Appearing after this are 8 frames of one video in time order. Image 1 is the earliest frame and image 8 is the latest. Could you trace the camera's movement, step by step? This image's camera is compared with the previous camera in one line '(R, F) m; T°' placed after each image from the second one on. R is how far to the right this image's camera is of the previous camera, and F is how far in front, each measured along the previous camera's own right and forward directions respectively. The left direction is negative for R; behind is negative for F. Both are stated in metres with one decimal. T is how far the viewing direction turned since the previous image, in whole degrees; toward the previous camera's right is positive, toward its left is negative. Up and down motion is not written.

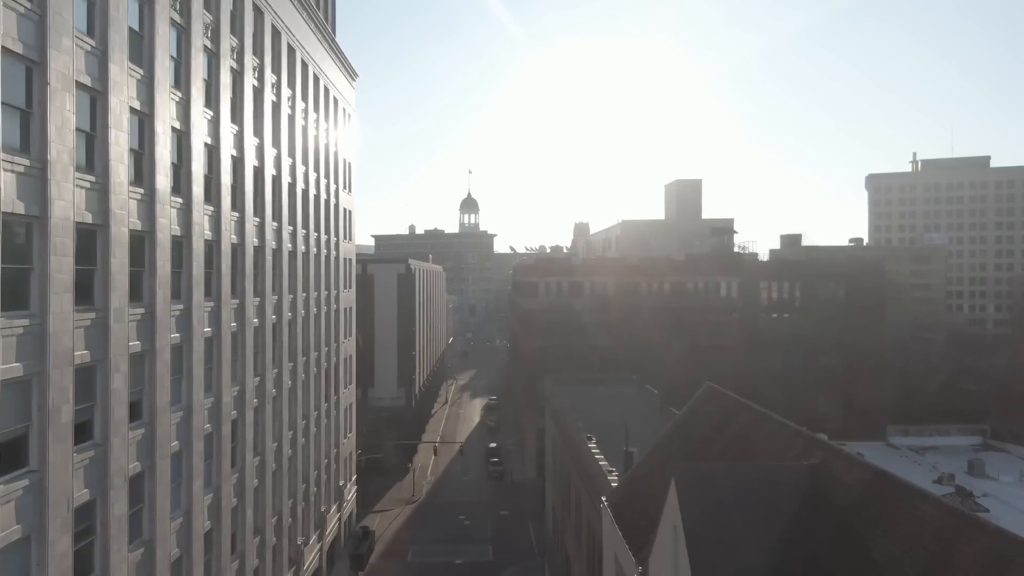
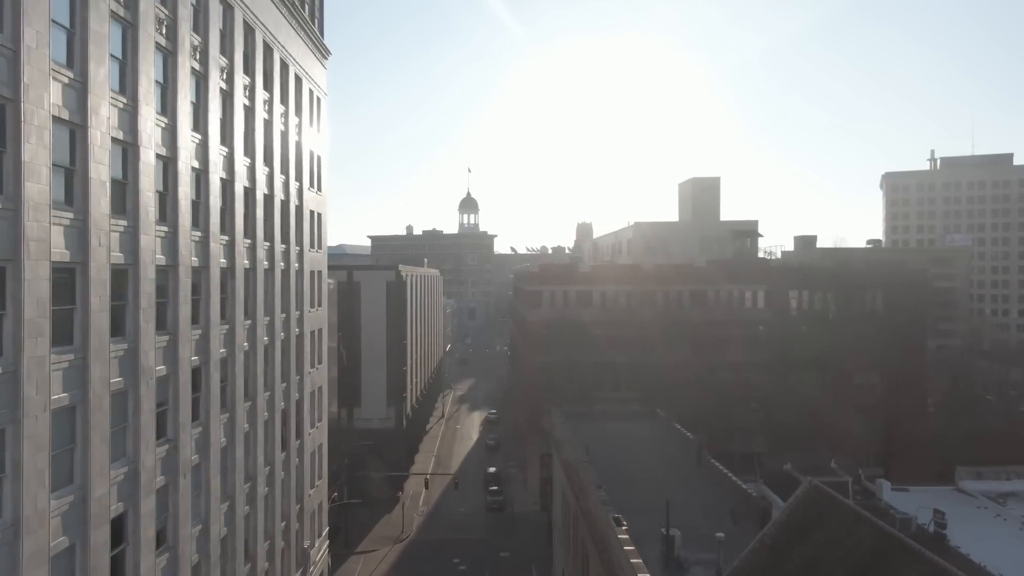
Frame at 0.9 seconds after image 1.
(0.0, +6.0) m; 0°
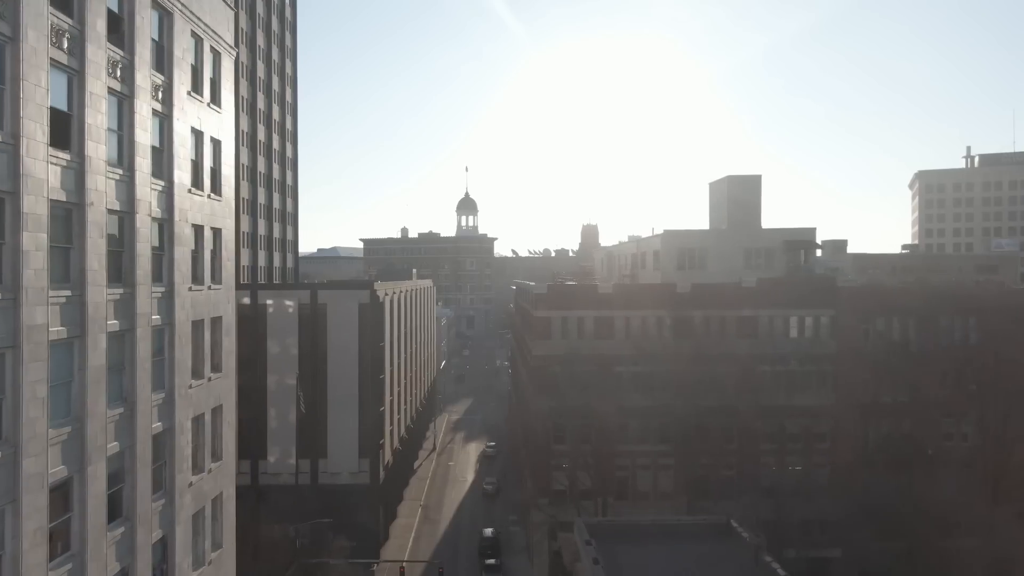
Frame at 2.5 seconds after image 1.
(0.0, +10.9) m; 0°
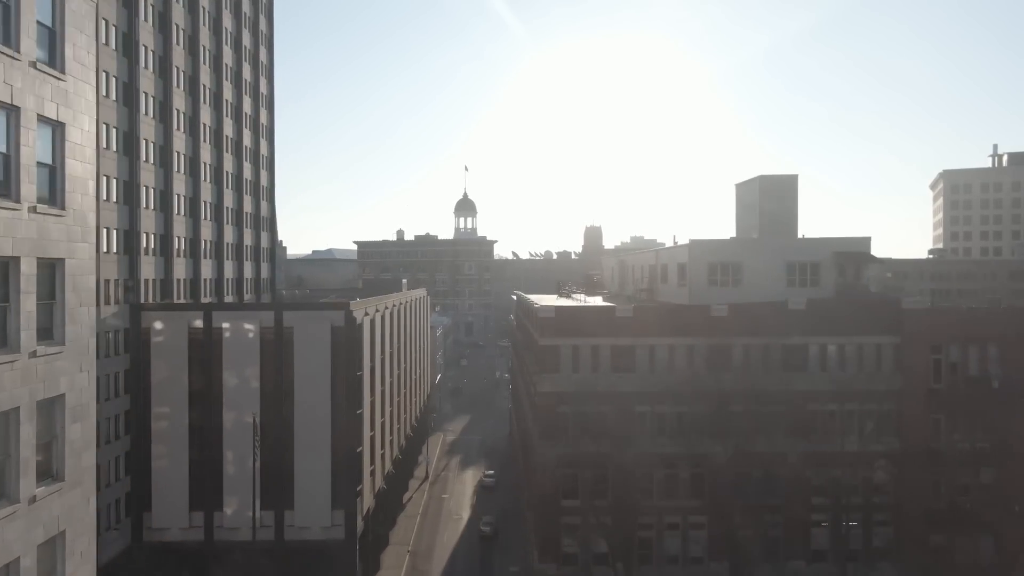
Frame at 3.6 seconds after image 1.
(0.0, +7.2) m; 0°
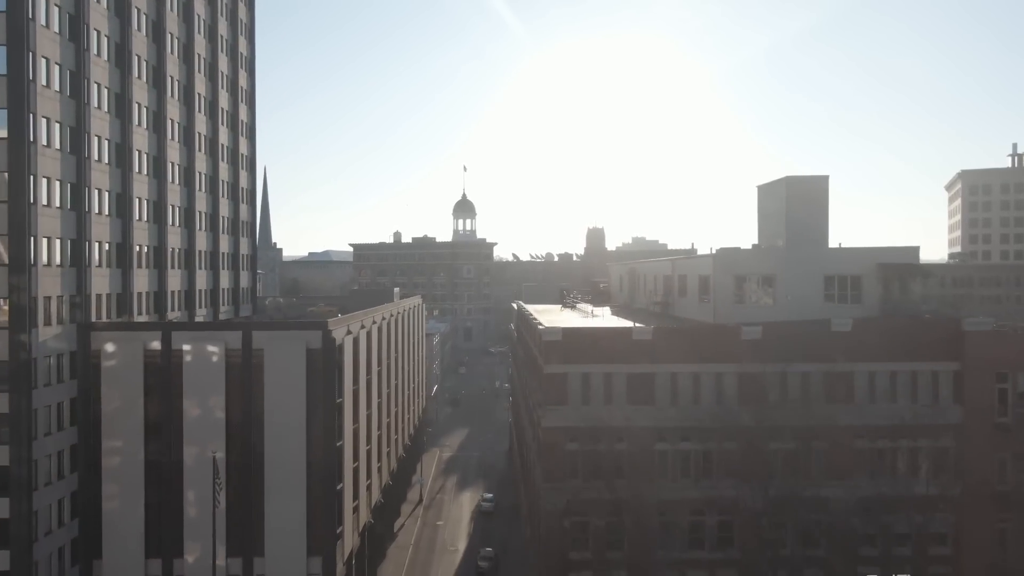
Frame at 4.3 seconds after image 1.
(0.0, +4.8) m; 0°
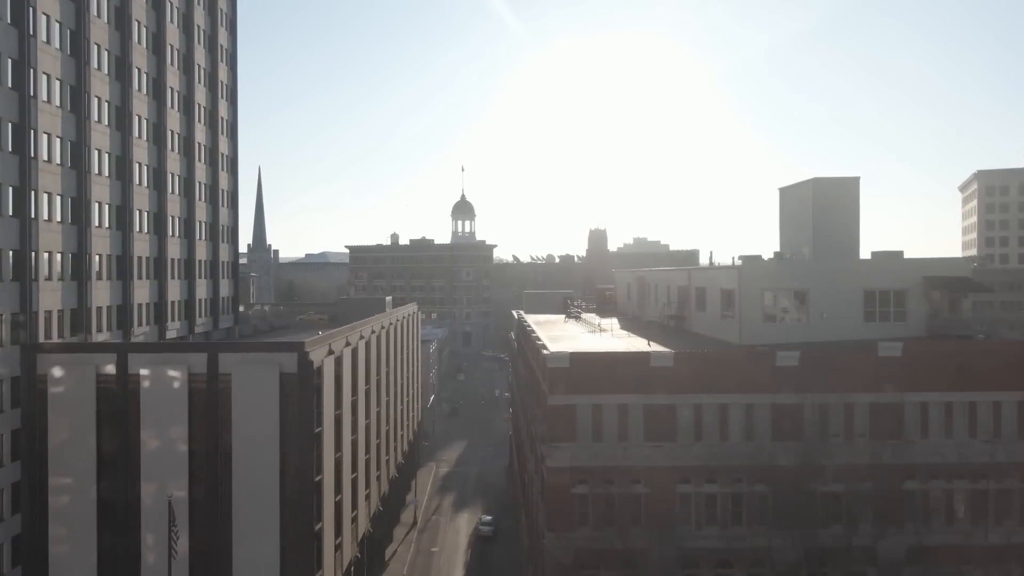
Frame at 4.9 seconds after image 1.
(0.0, +4.0) m; 0°
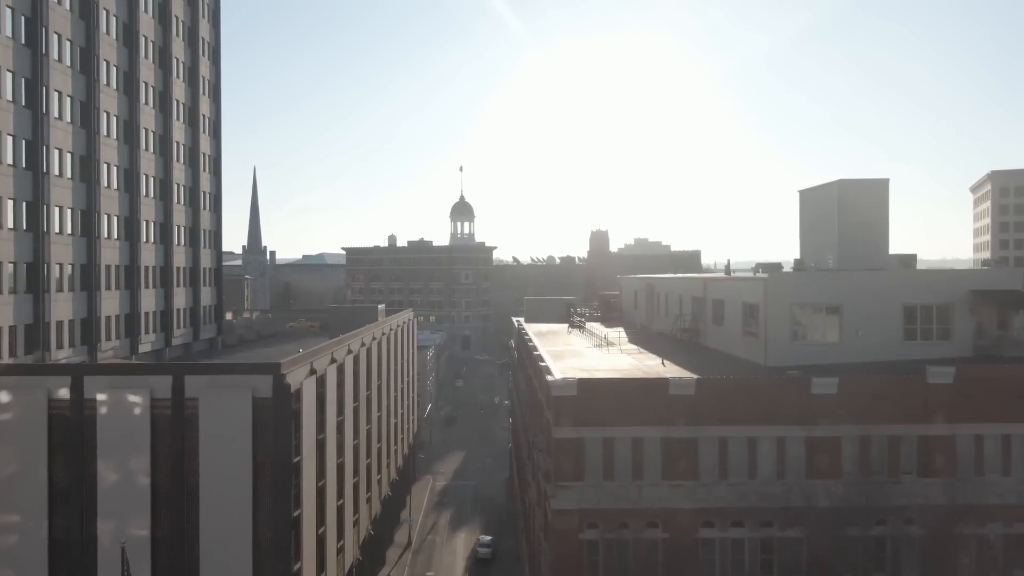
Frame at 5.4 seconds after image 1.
(0.0, +3.2) m; 0°
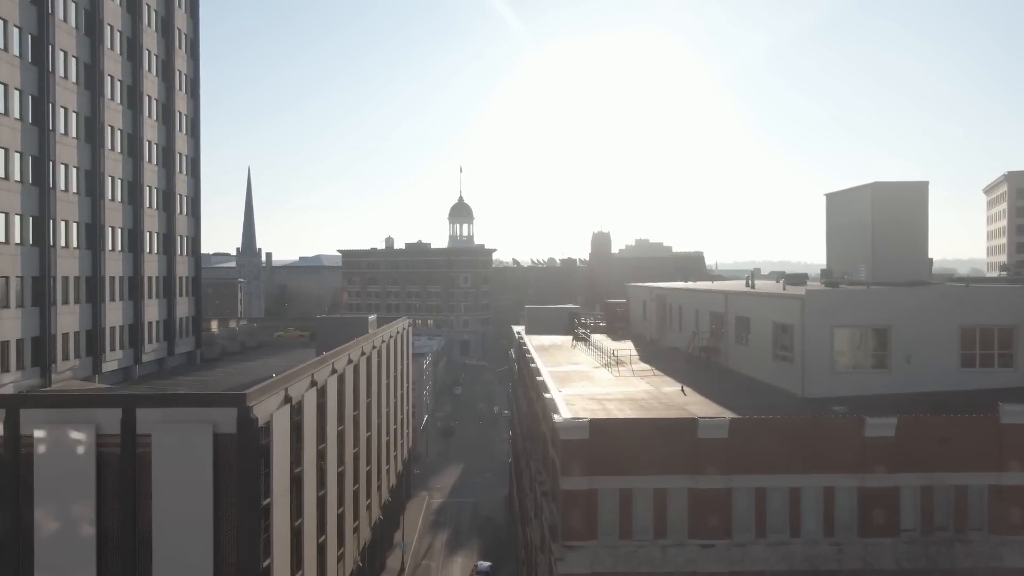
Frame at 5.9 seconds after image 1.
(0.0, +3.6) m; 0°
